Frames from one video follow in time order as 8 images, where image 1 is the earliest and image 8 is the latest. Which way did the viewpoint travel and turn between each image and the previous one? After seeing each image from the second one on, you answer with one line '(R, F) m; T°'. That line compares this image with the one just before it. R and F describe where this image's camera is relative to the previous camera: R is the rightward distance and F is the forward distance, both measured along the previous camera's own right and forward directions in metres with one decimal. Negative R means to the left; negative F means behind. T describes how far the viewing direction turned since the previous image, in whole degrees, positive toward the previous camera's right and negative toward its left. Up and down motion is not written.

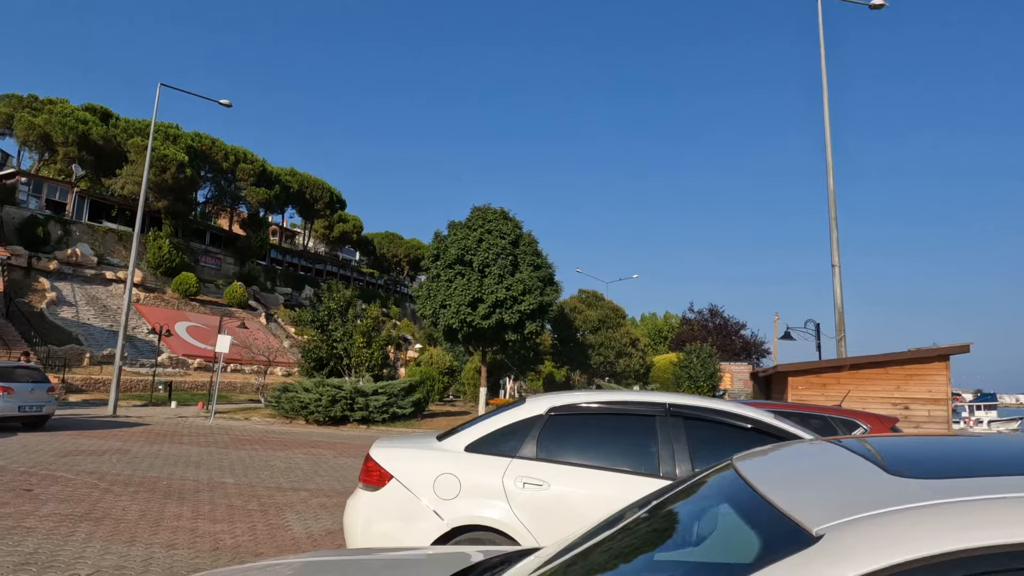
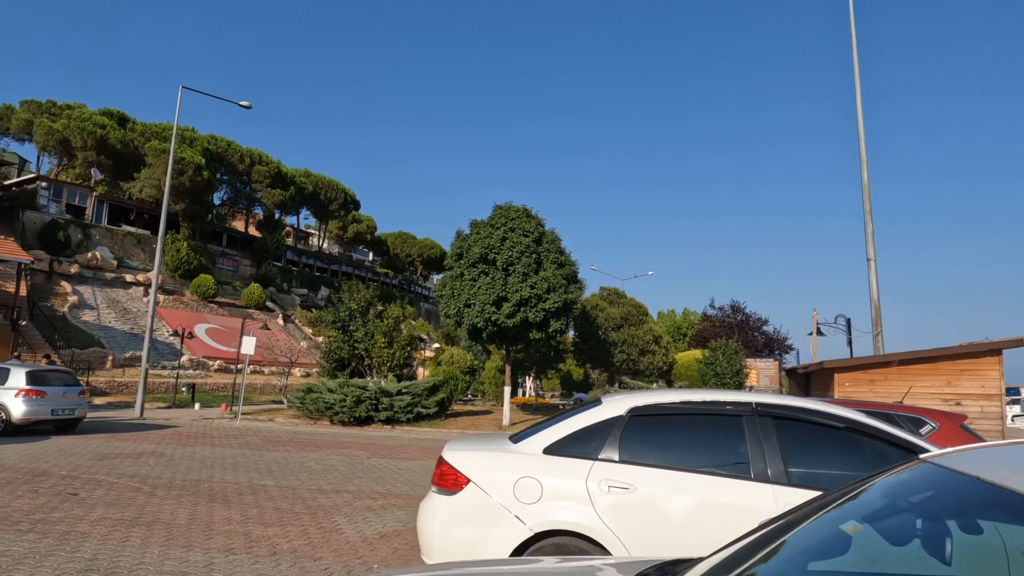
(-0.4, +0.1) m; -1°
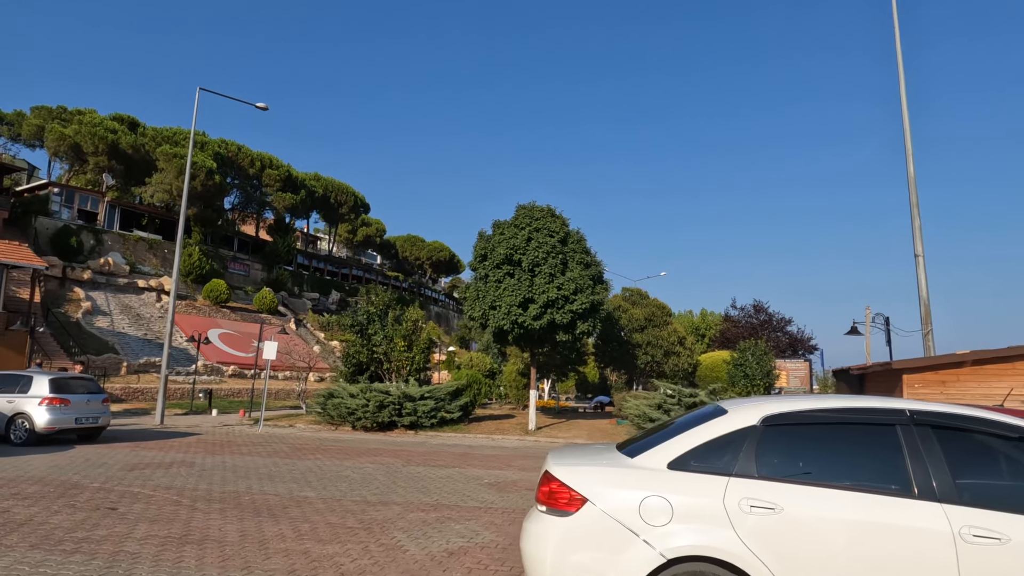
(-0.6, +0.4) m; 0°
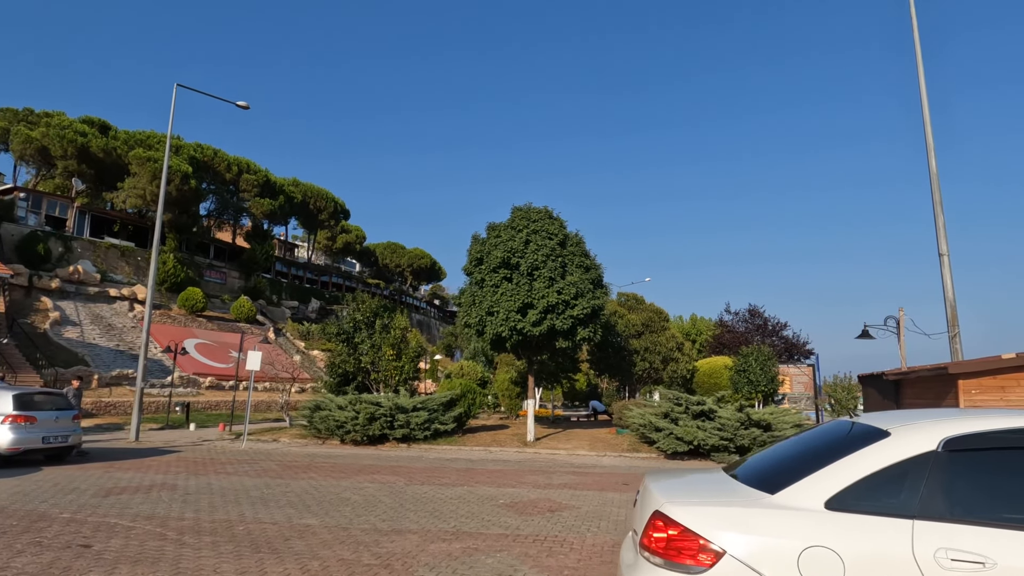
(-0.5, +0.8) m; +2°
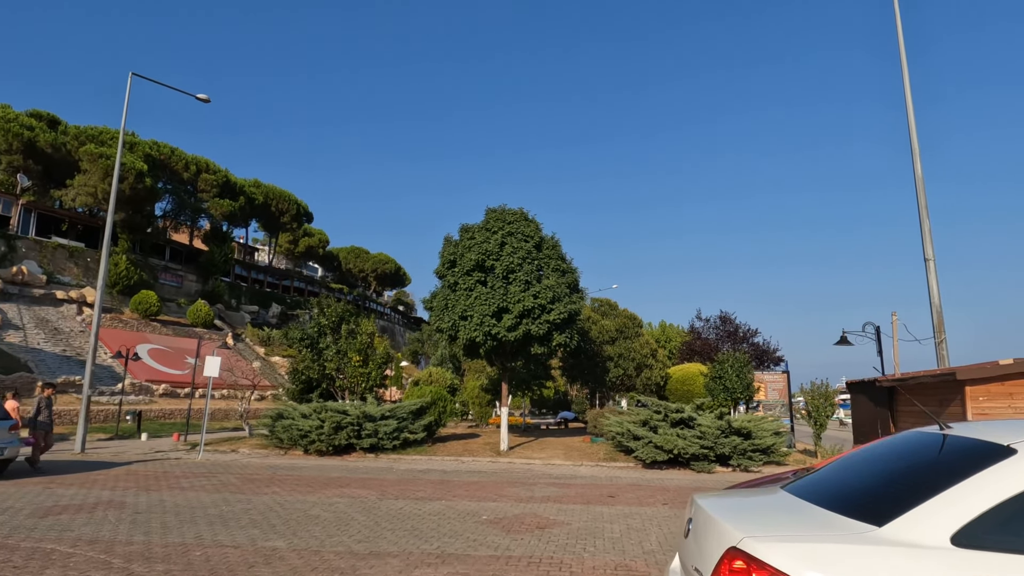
(-0.3, +0.6) m; +3°
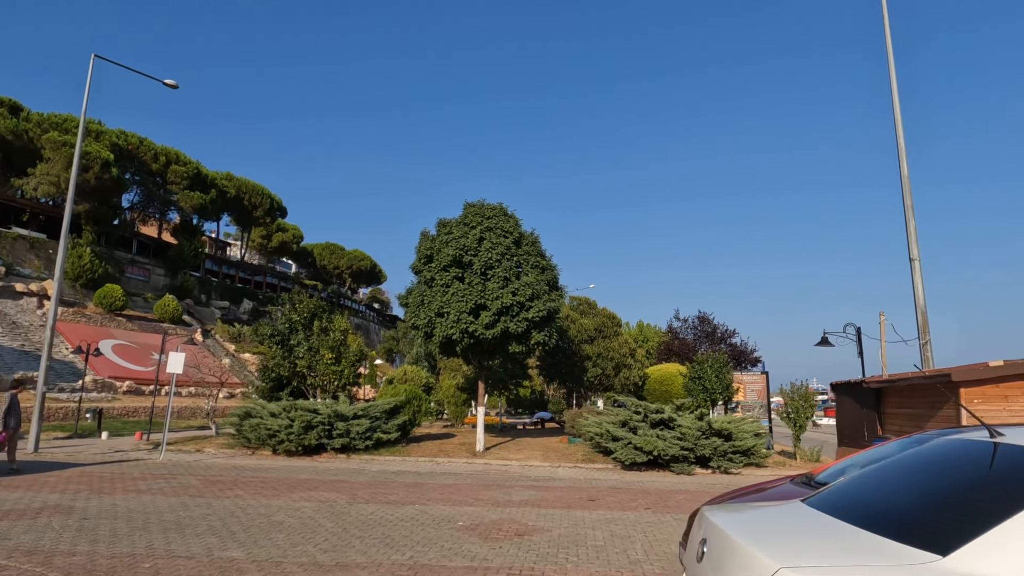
(0.0, +0.4) m; +2°
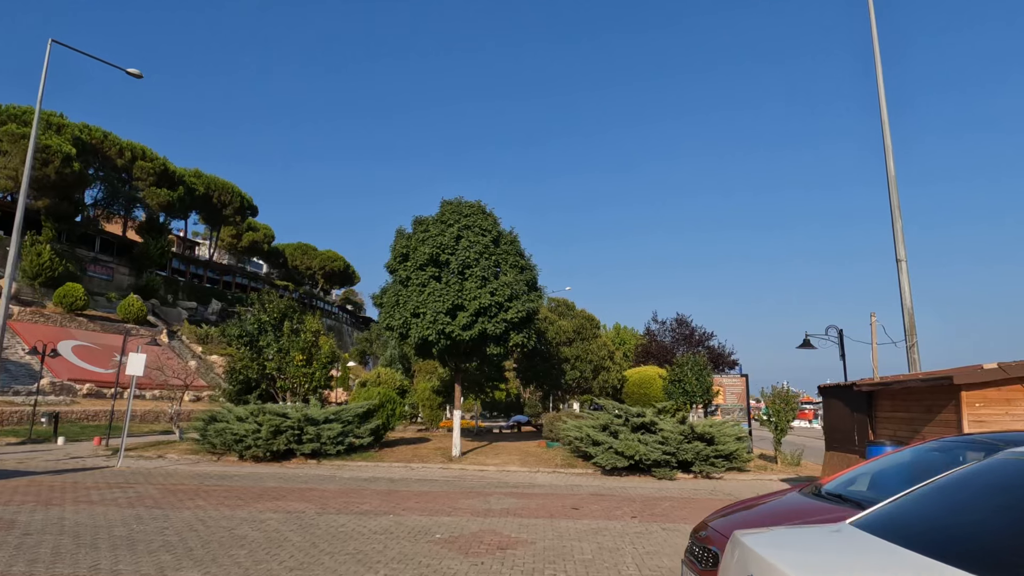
(-0.1, +0.5) m; +2°
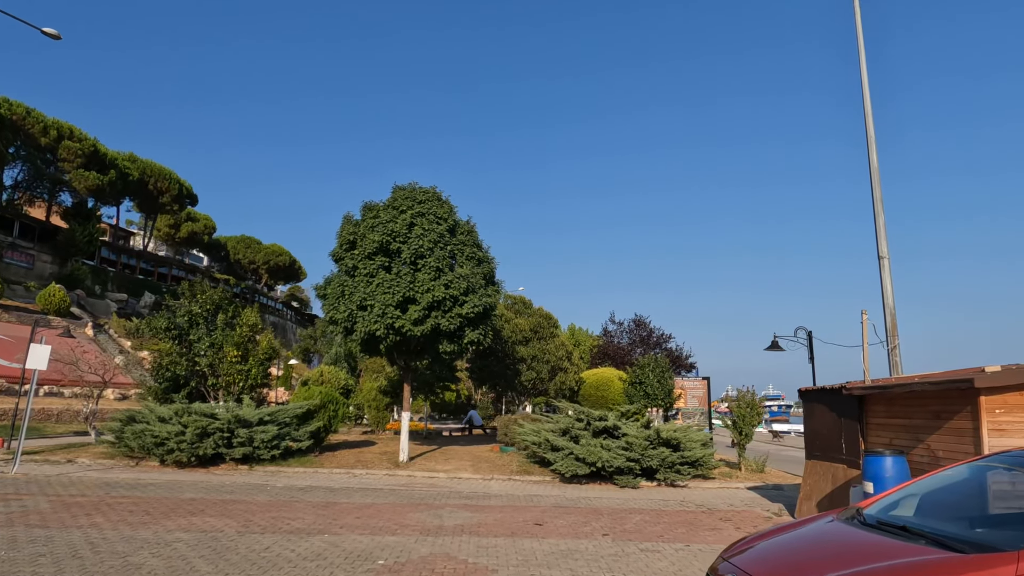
(-0.1, +1.1) m; +4°
